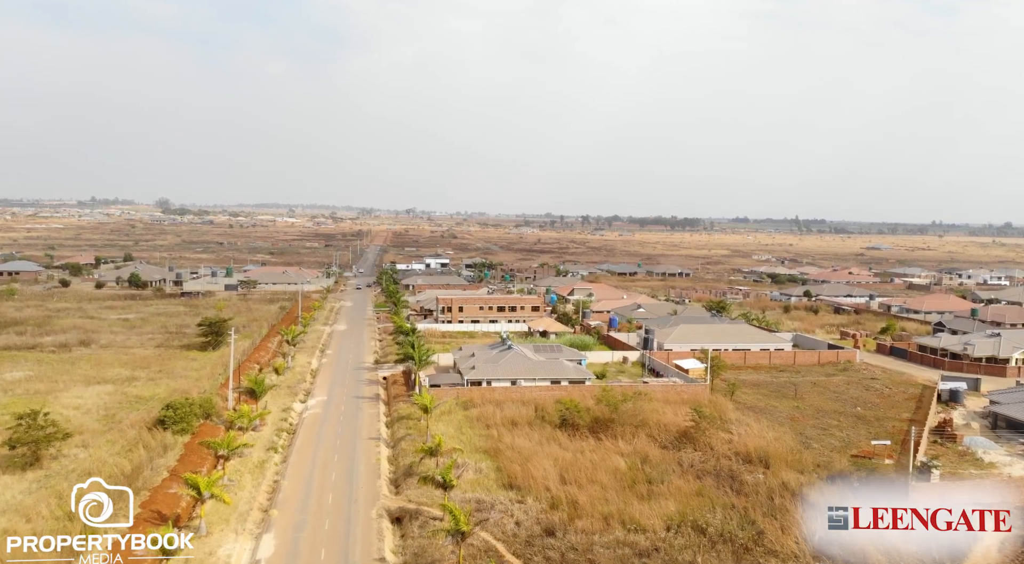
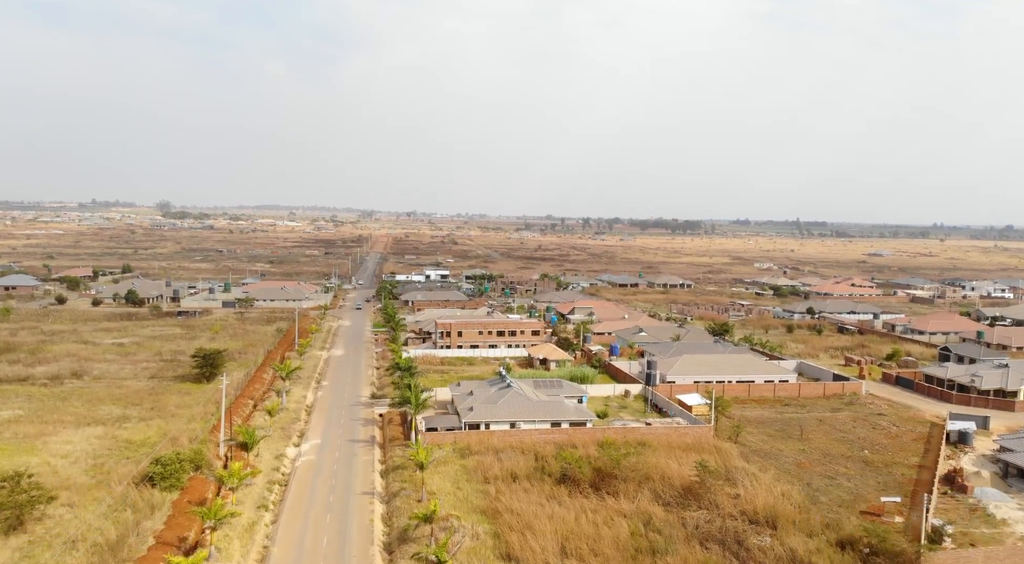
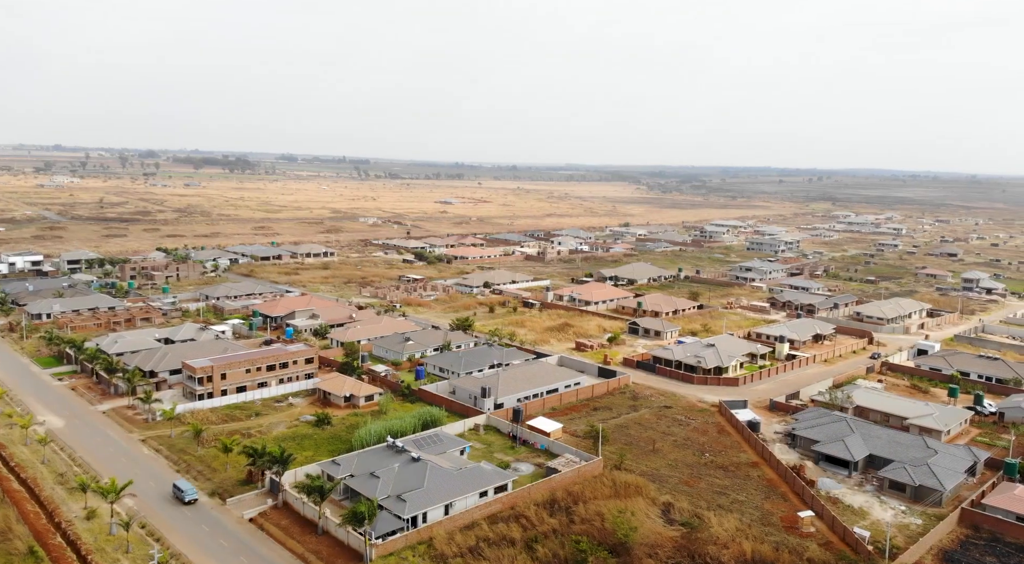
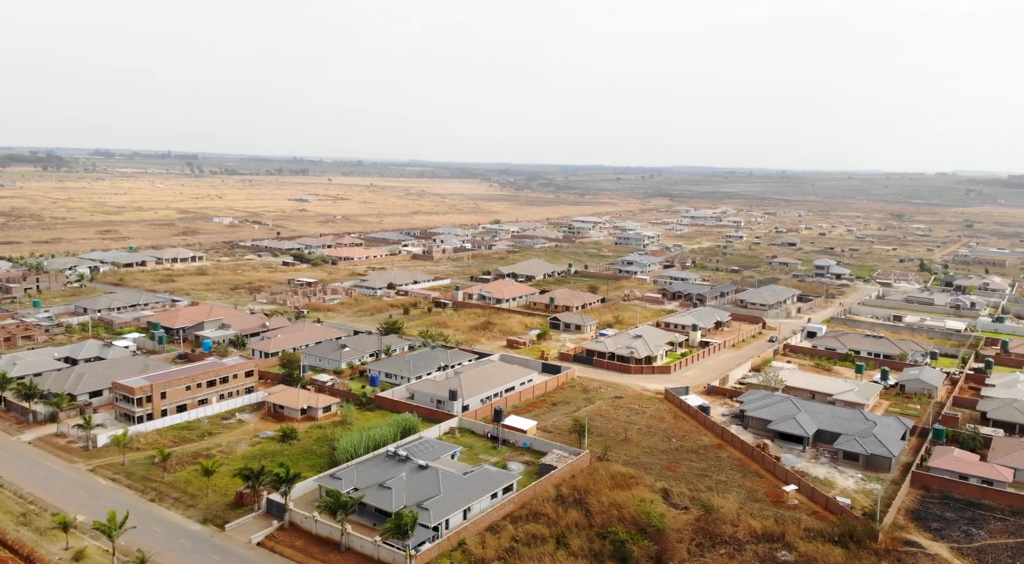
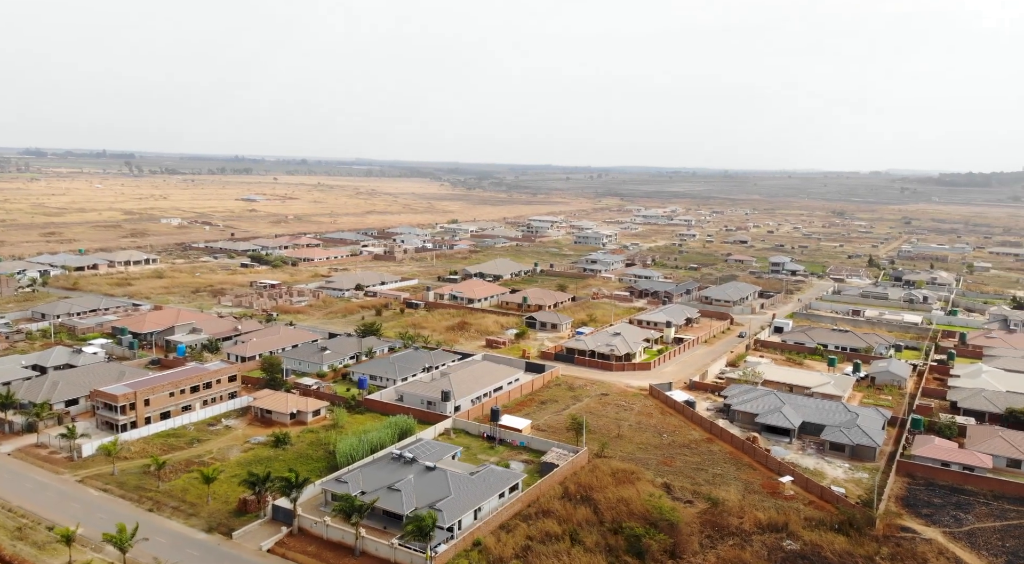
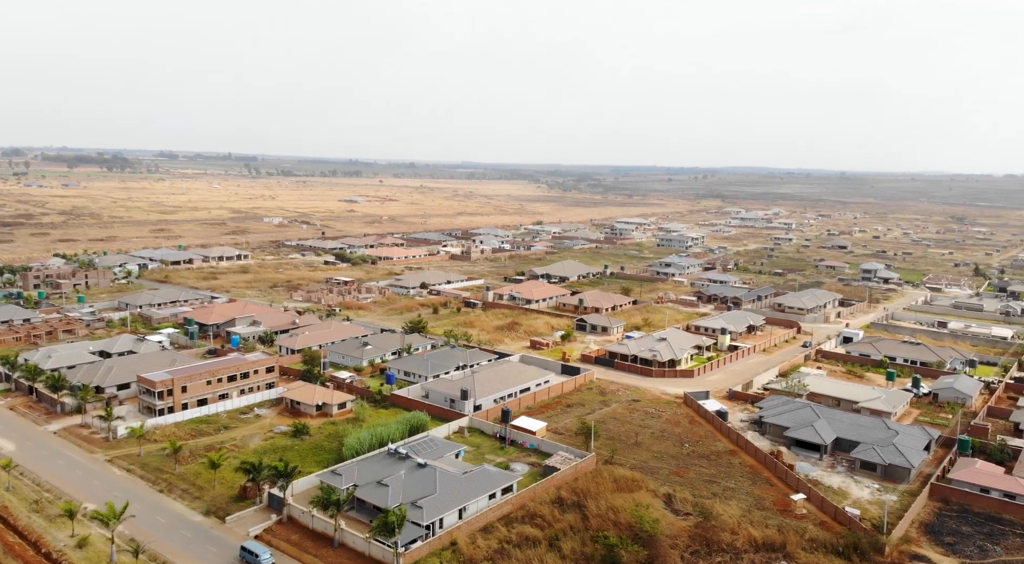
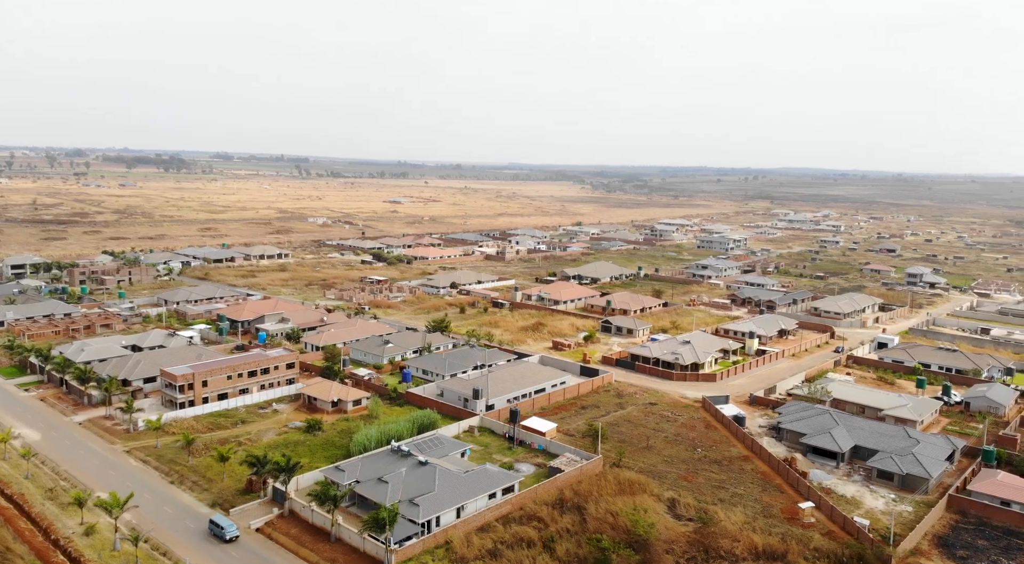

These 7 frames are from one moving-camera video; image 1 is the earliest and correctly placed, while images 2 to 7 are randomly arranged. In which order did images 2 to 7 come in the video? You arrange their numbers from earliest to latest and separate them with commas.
2, 3, 7, 6, 4, 5
